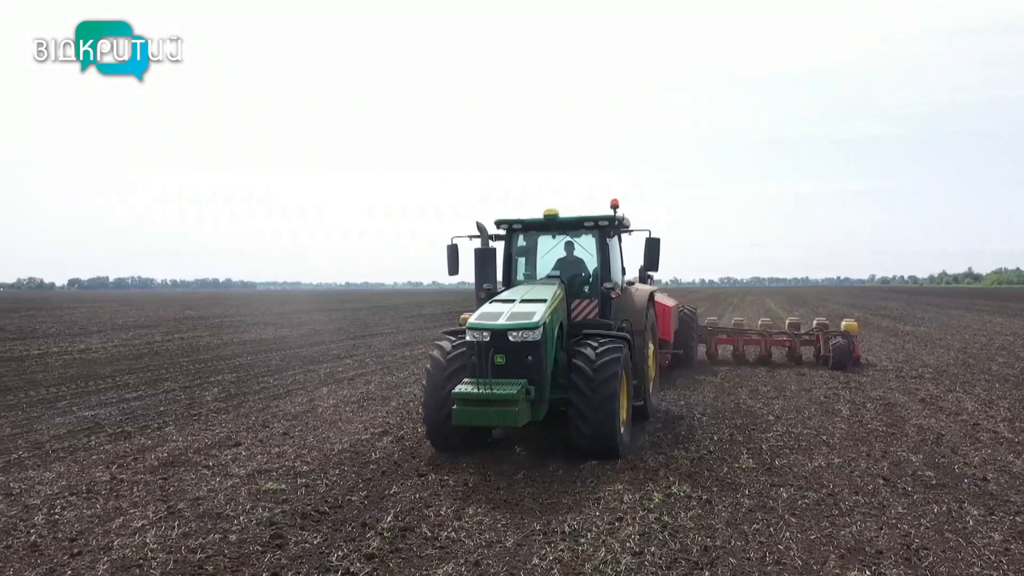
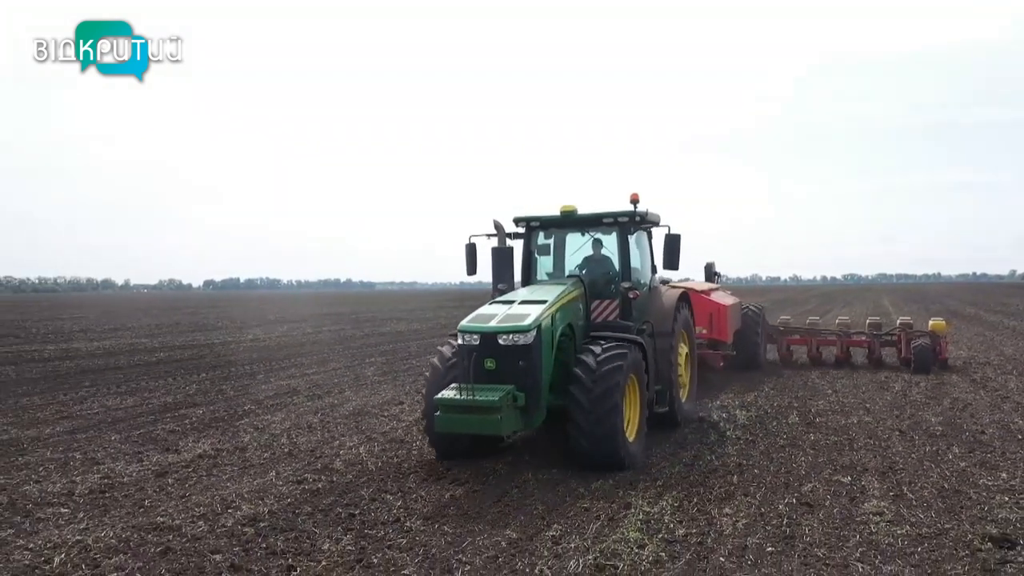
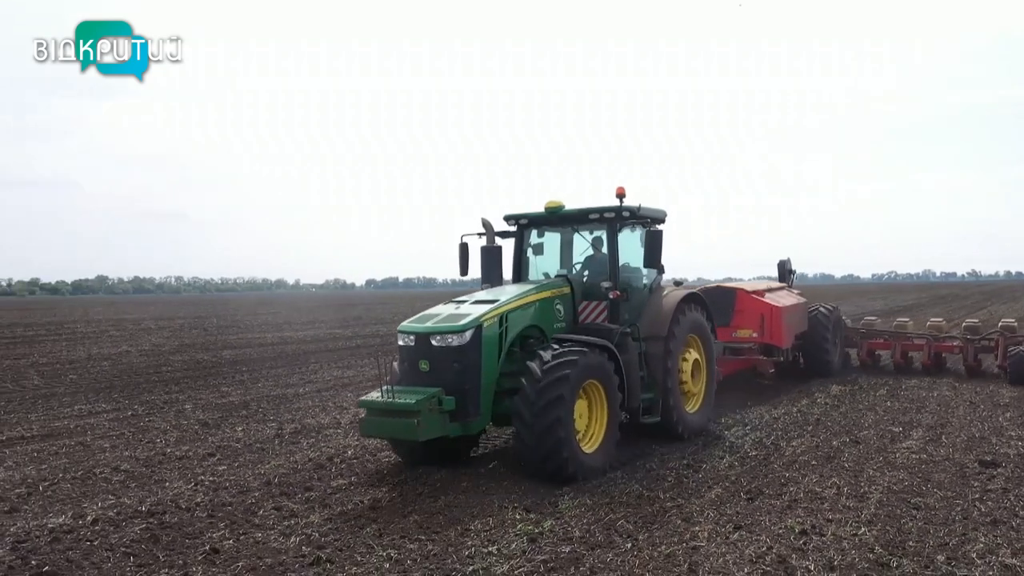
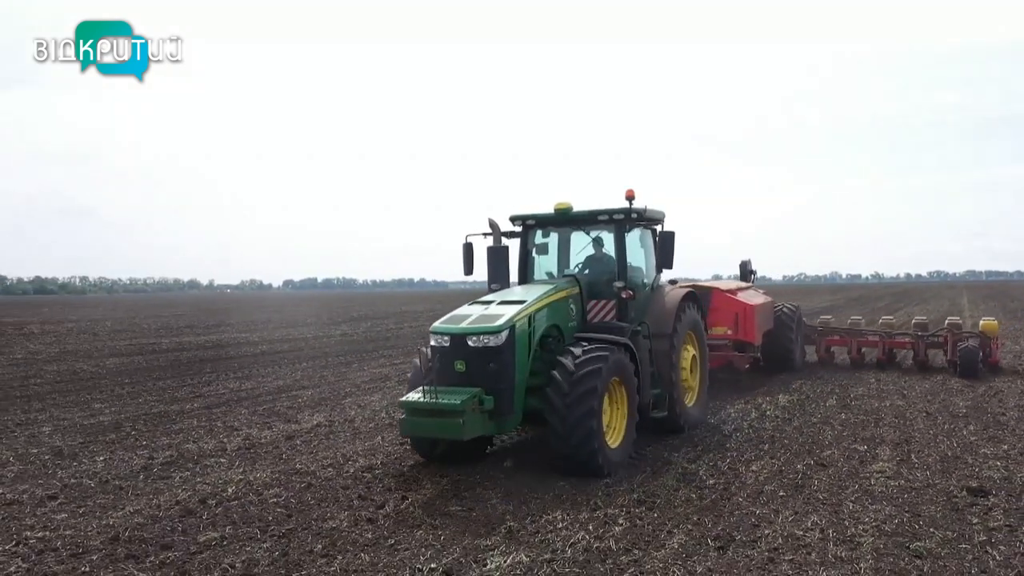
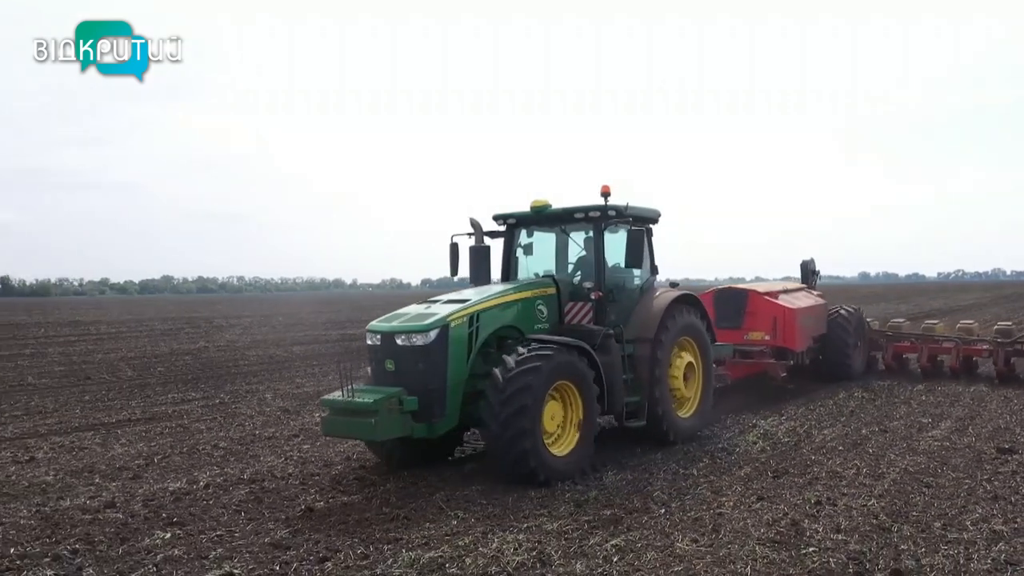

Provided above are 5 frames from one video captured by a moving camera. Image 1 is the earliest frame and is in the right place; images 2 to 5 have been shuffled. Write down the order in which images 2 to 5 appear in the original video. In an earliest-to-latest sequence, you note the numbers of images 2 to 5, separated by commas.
2, 4, 3, 5
